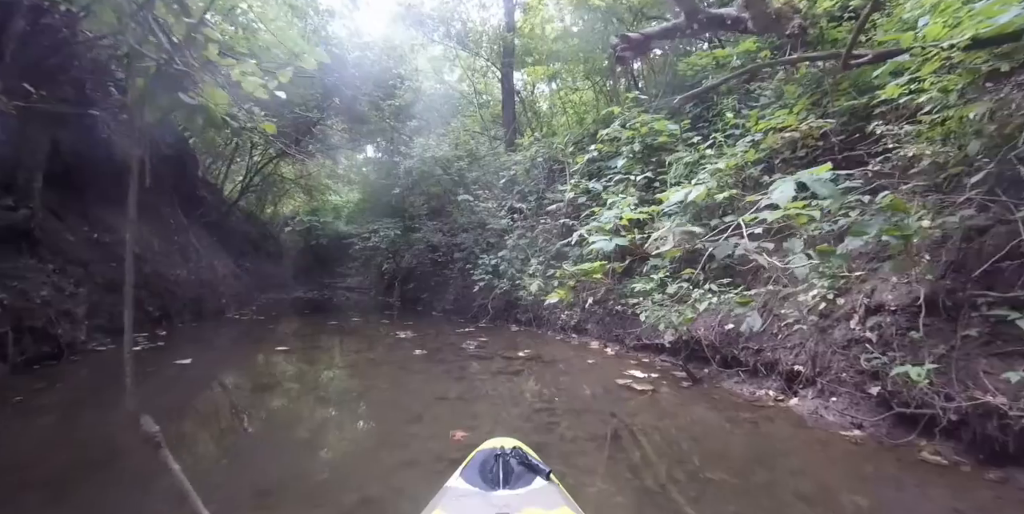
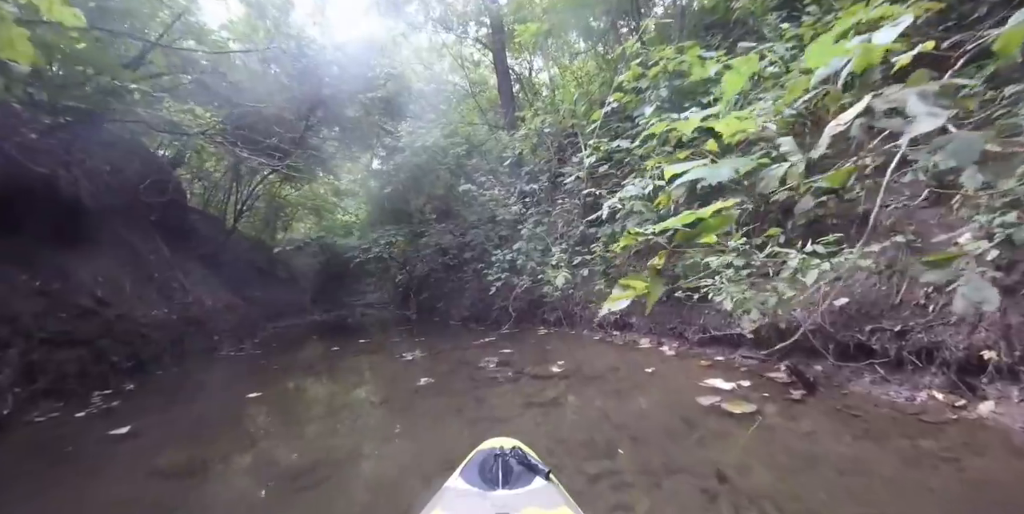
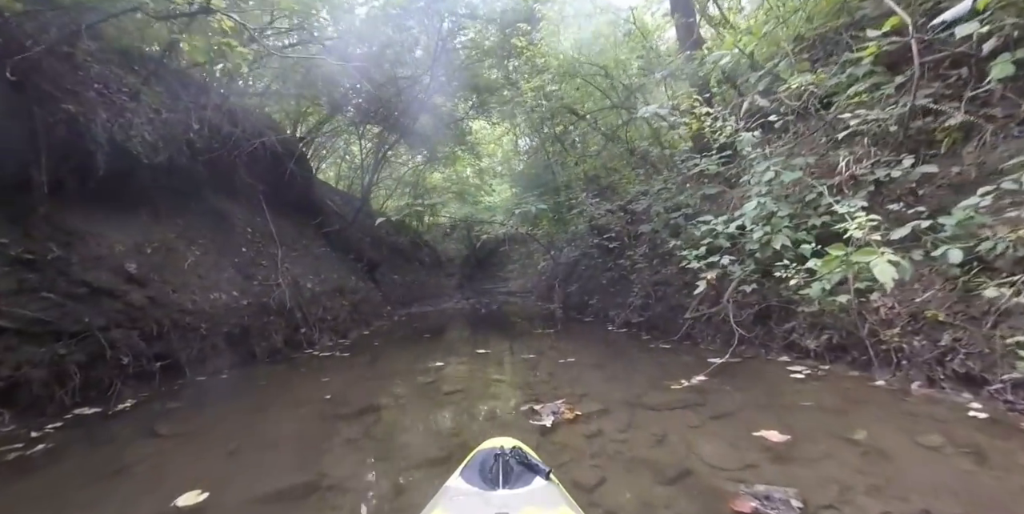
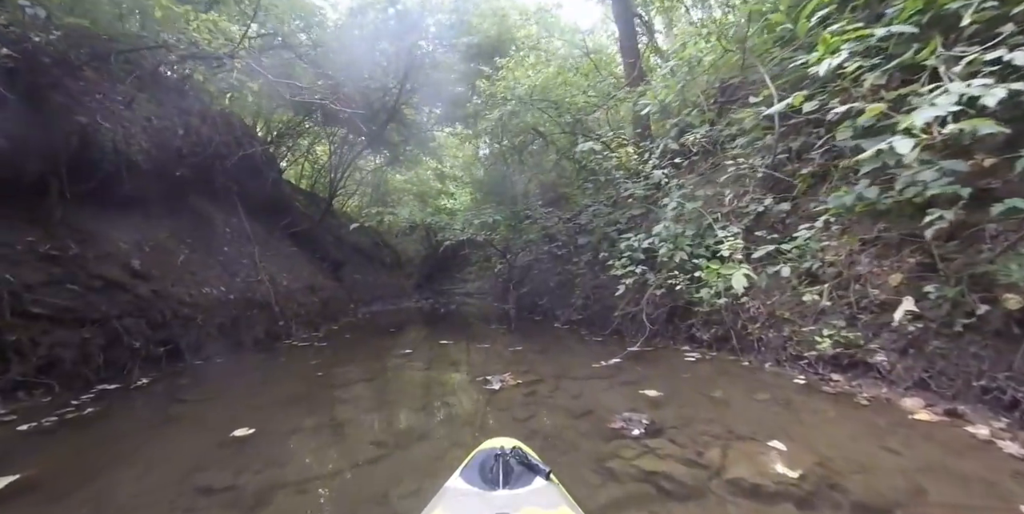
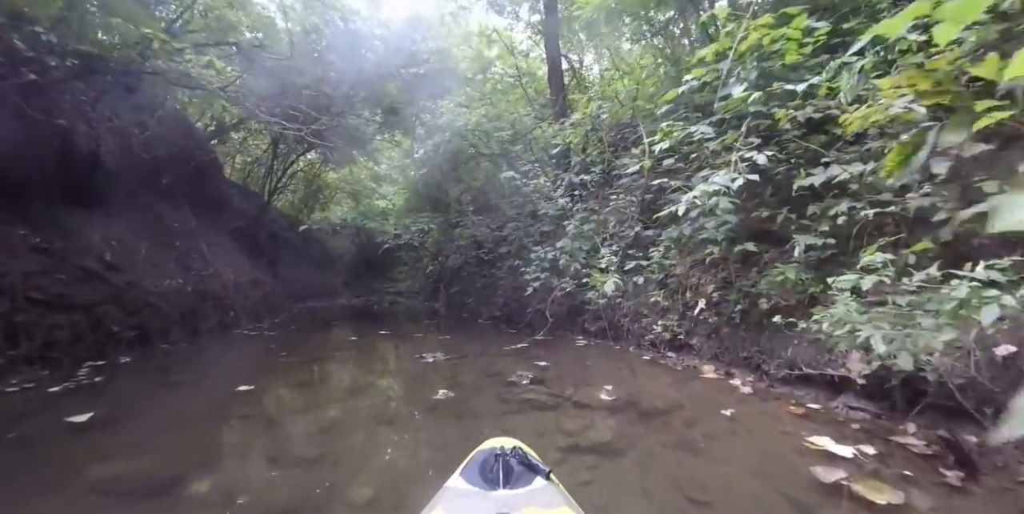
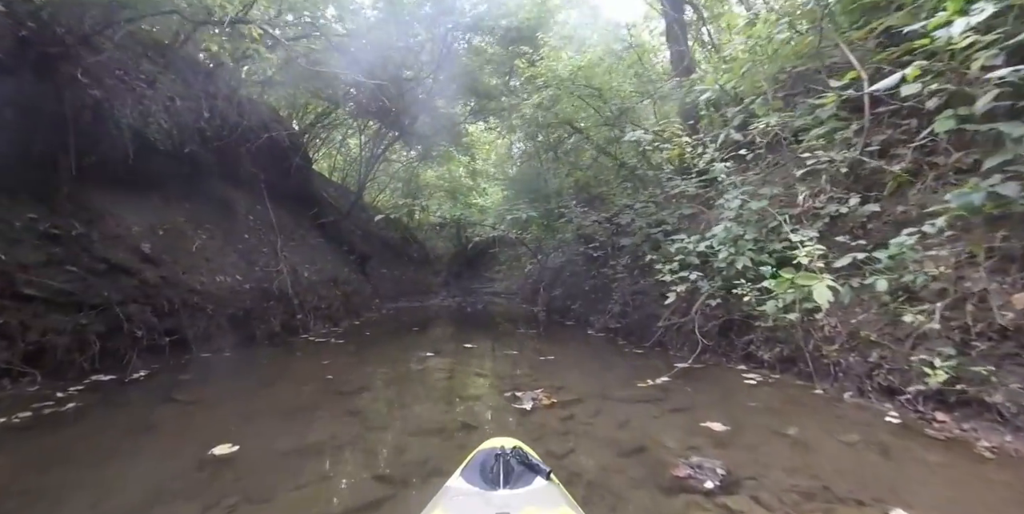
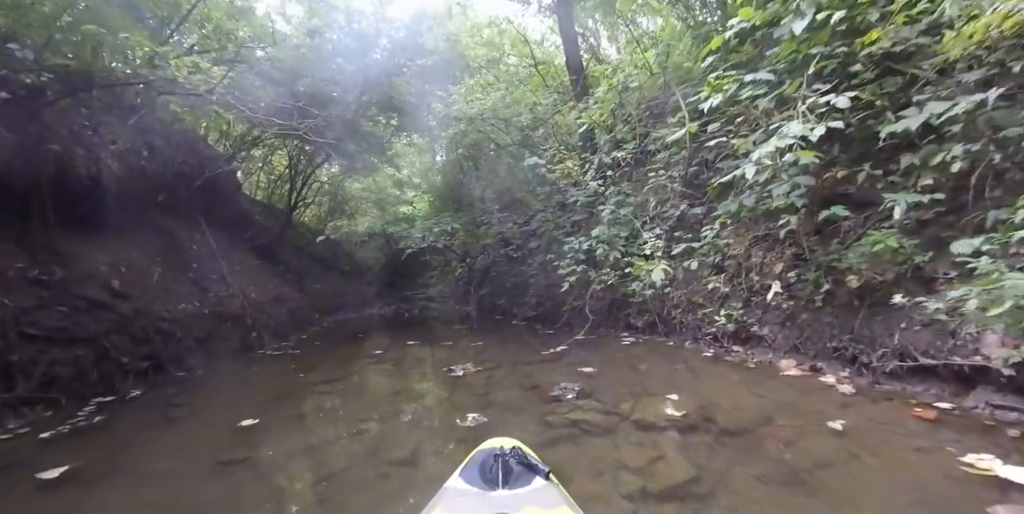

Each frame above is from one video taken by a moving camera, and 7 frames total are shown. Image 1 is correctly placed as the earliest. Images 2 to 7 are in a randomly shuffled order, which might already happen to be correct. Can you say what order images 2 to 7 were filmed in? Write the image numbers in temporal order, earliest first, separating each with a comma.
2, 5, 7, 4, 6, 3
